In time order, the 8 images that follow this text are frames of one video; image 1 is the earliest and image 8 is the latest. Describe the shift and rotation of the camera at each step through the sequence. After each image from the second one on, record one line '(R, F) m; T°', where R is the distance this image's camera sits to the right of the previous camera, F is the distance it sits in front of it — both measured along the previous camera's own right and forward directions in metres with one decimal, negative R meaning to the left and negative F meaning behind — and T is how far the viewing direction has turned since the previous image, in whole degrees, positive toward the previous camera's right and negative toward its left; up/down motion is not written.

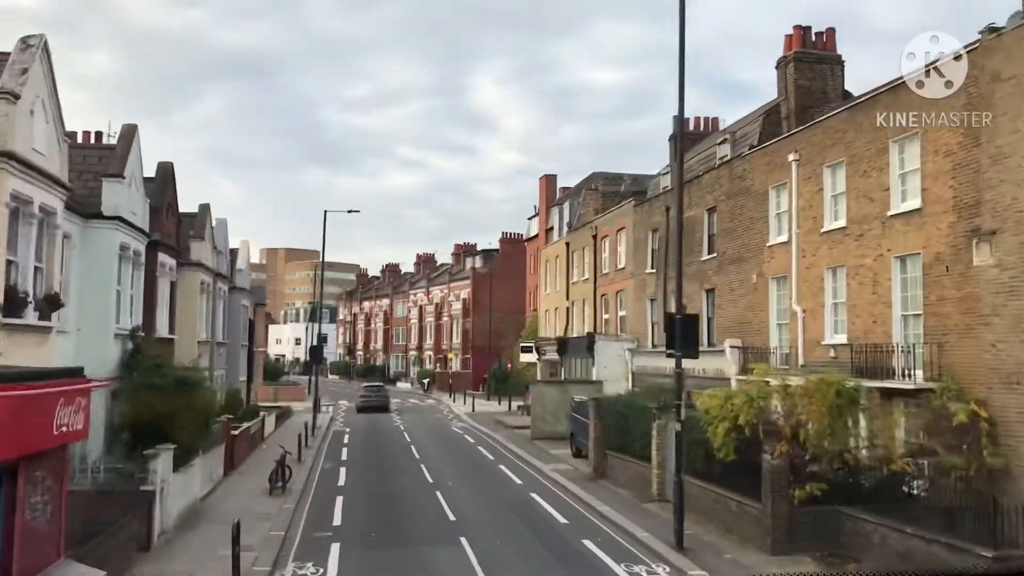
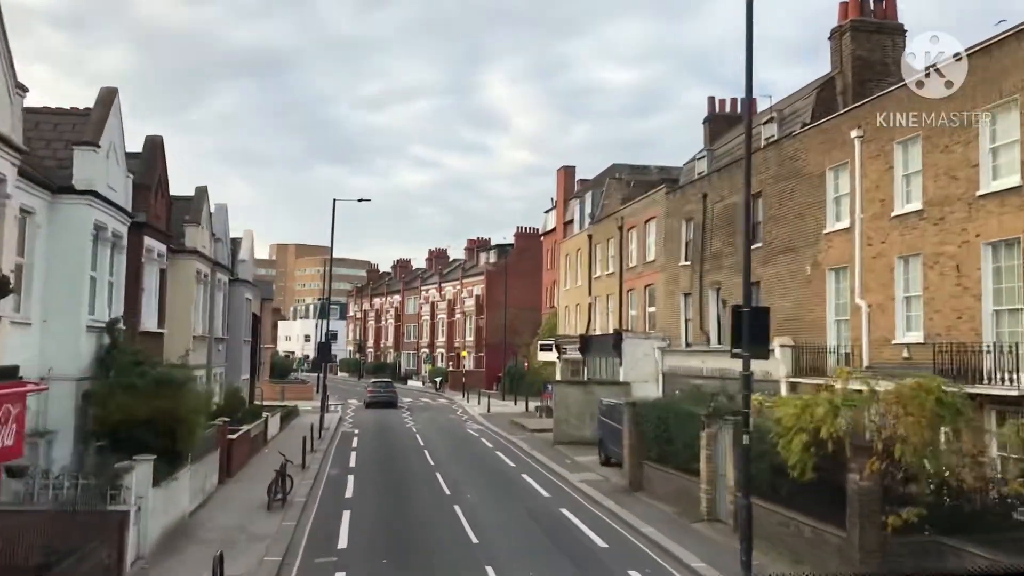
(-0.4, +2.3) m; -1°
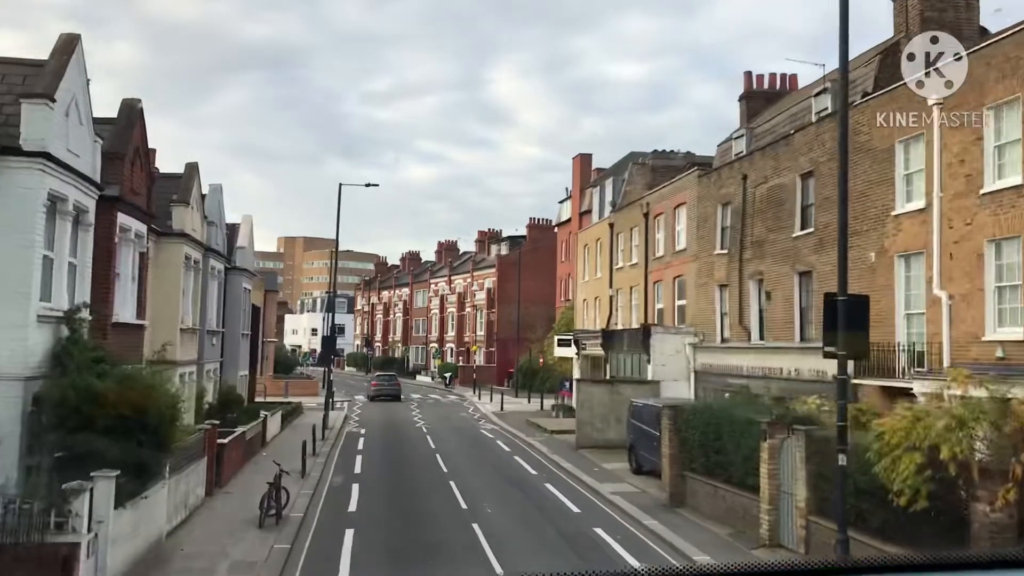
(-0.4, +2.4) m; 0°
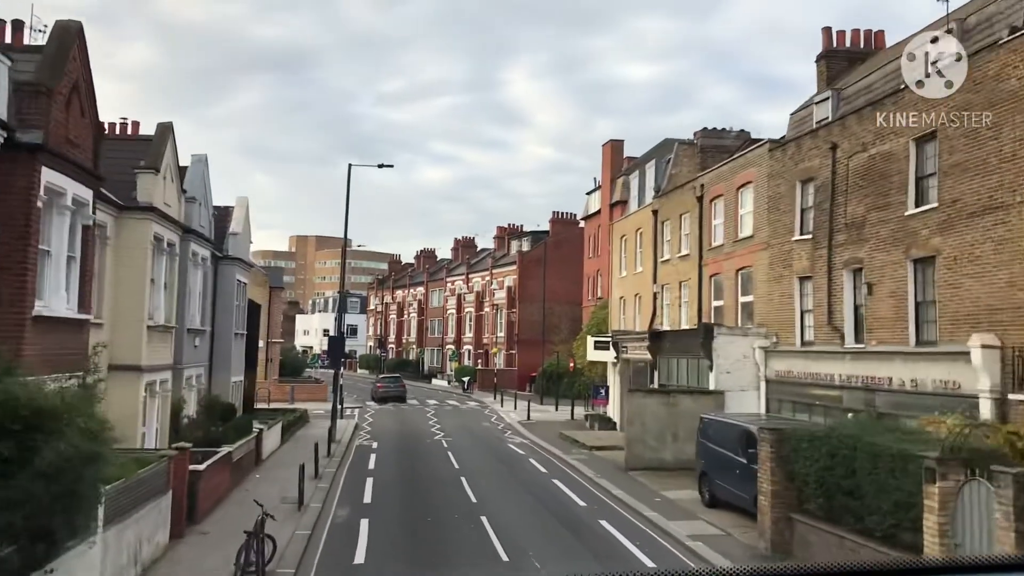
(-0.6, +4.2) m; -1°
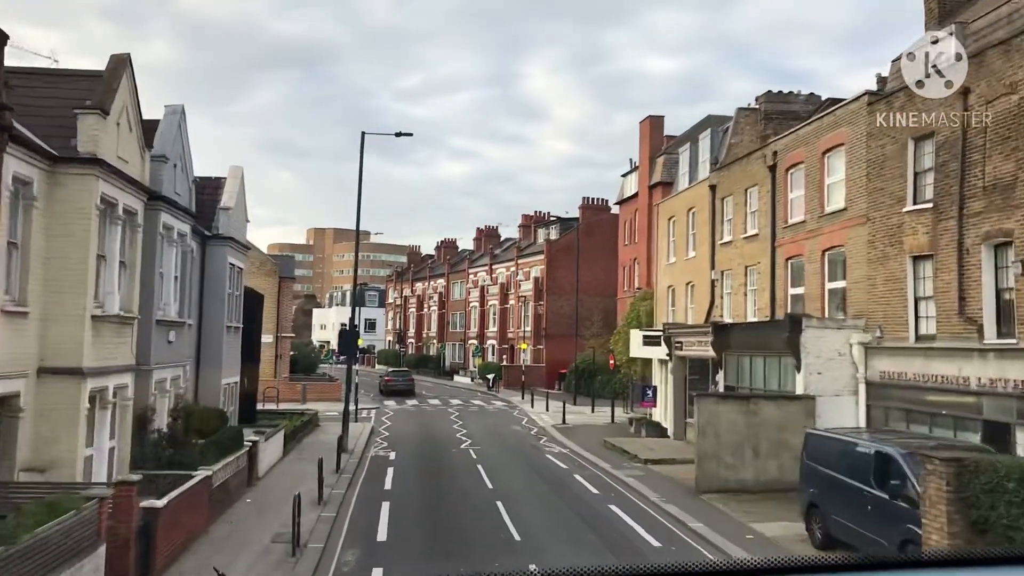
(-0.5, +4.1) m; -1°
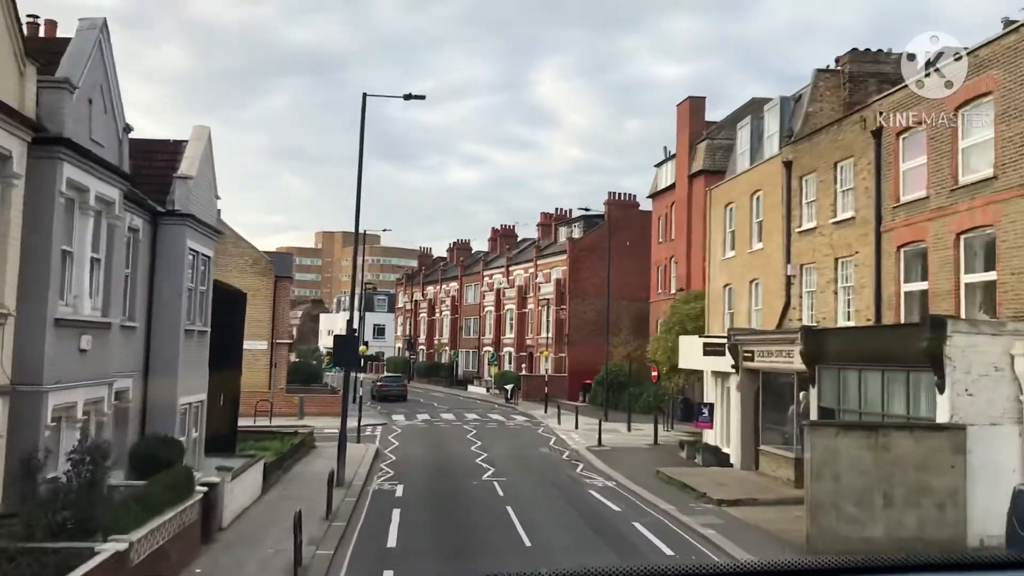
(-0.6, +5.0) m; -1°
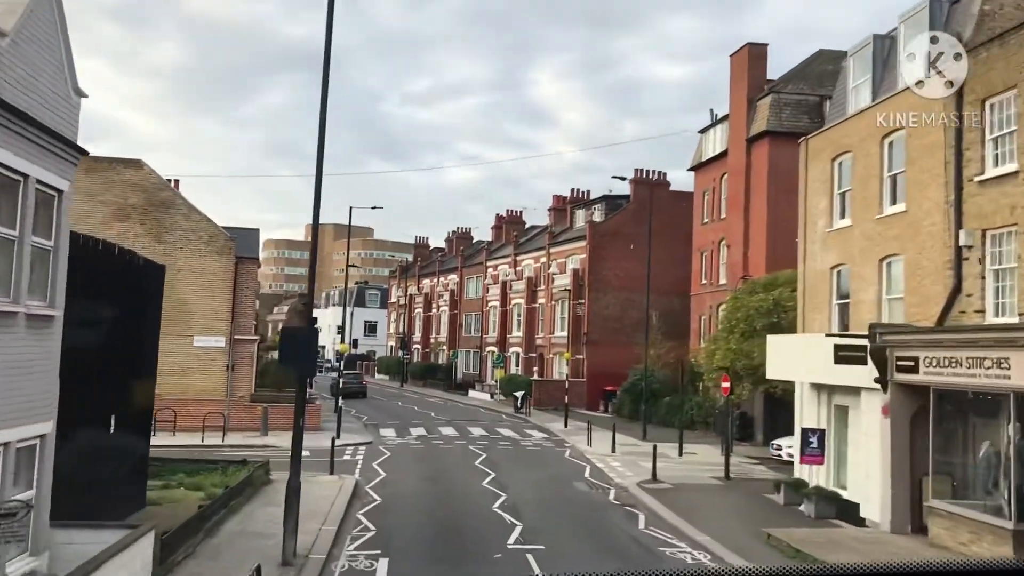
(-0.8, +7.7) m; 0°
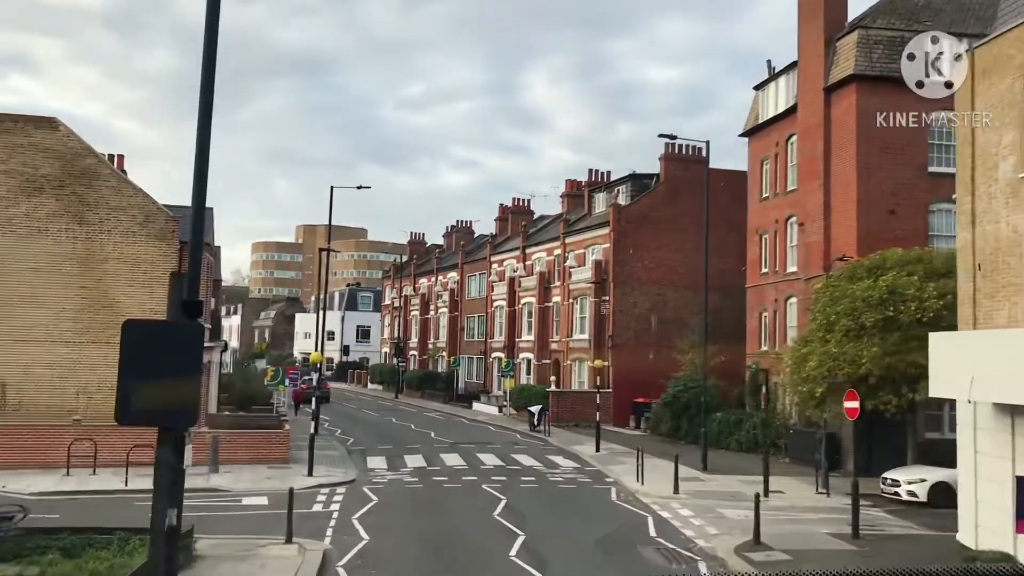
(-0.7, +7.1) m; 0°
